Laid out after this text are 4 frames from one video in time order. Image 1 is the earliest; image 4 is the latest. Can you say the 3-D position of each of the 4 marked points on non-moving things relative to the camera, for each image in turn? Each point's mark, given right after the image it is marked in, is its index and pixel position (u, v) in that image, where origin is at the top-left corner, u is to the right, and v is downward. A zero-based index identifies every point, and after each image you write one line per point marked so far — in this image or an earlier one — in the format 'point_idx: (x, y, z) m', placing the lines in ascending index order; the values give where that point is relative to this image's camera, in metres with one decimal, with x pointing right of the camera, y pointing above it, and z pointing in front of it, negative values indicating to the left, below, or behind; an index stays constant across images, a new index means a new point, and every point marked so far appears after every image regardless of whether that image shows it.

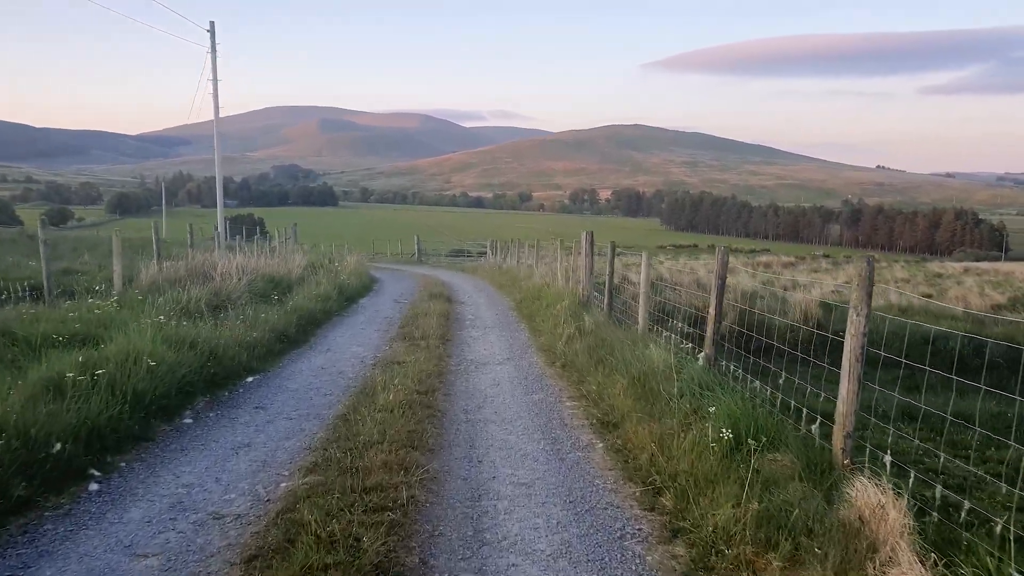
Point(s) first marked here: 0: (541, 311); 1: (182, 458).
0: (+0.5, -0.4, +12.0) m
1: (-2.2, -1.1, +5.0) m
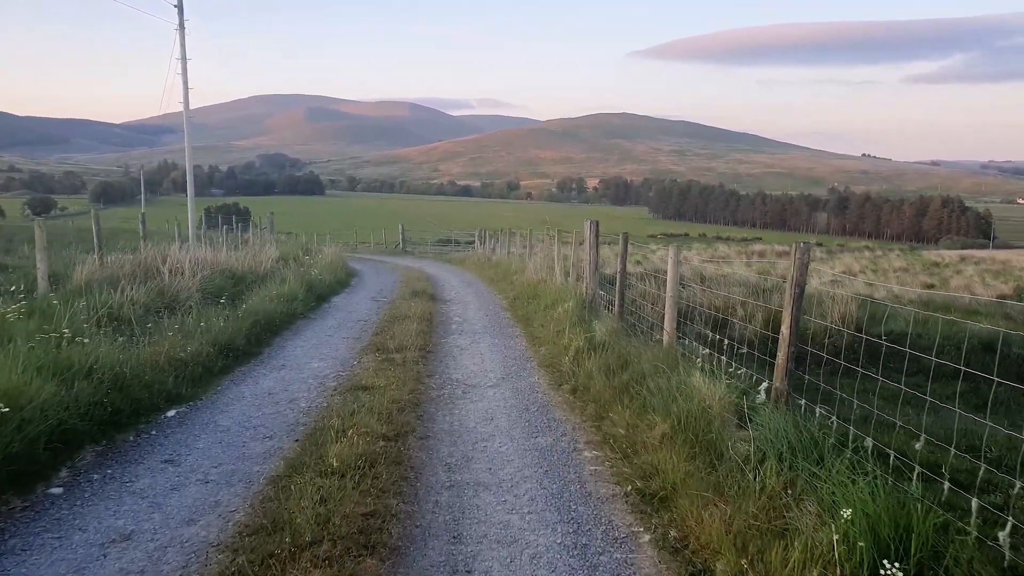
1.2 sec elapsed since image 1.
0: (+0.4, -0.3, +10.3) m
1: (-2.1, -1.2, +3.3) m
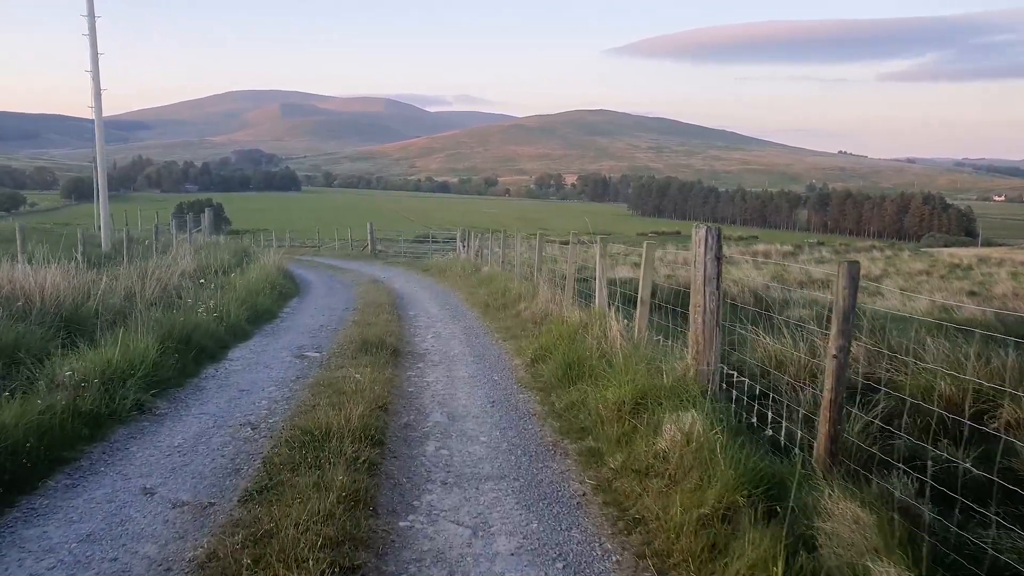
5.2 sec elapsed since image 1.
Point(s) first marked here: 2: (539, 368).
0: (+0.6, -0.9, +4.9) m
1: (-1.7, -1.8, -2.2) m
2: (+0.2, -0.8, +7.2) m
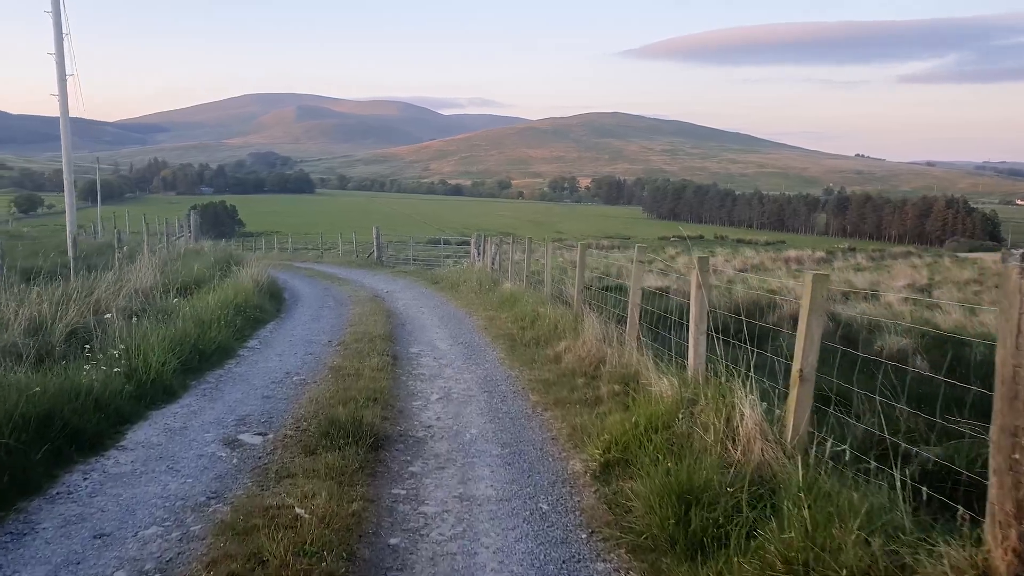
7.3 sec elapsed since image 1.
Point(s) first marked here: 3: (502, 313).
0: (+0.9, -1.2, +1.9) m
1: (-1.5, -2.1, -5.1) m
2: (+0.6, -1.1, +4.2) m
3: (-0.1, -0.4, +11.8) m
